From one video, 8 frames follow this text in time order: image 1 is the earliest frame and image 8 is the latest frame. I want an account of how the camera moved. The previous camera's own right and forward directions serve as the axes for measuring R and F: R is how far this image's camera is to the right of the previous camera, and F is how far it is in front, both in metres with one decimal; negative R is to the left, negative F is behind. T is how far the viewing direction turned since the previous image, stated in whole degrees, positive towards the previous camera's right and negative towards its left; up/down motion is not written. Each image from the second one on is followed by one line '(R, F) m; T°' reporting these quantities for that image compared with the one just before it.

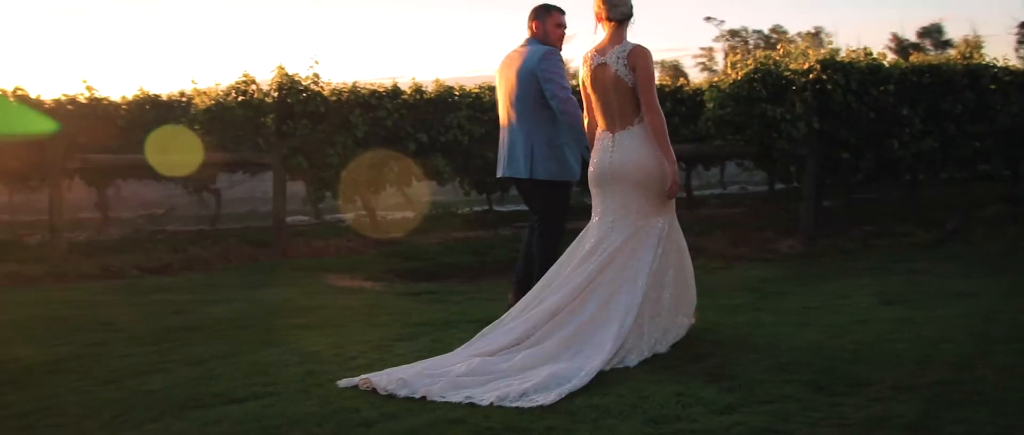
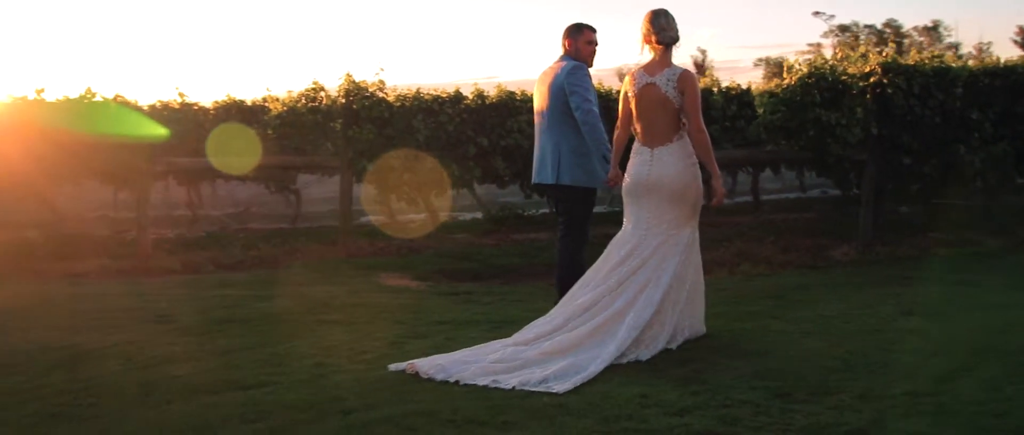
(+0.6, -0.2) m; -7°
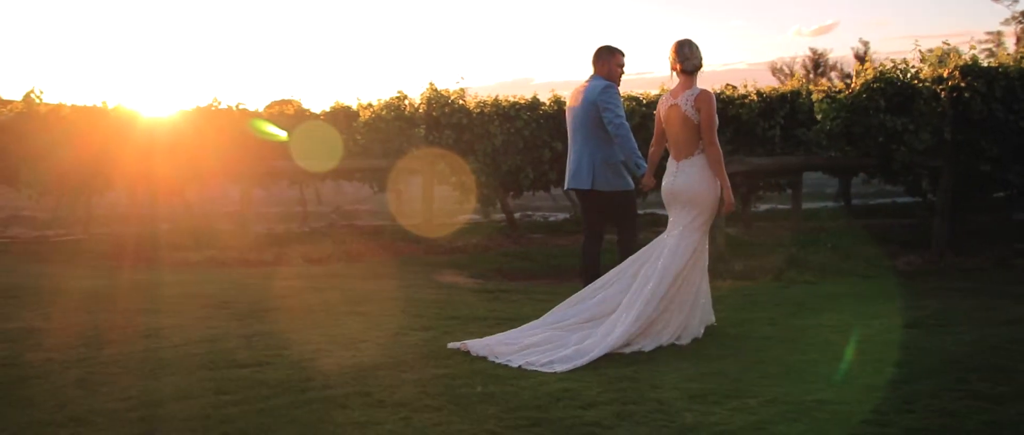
(+1.1, -0.4) m; -10°
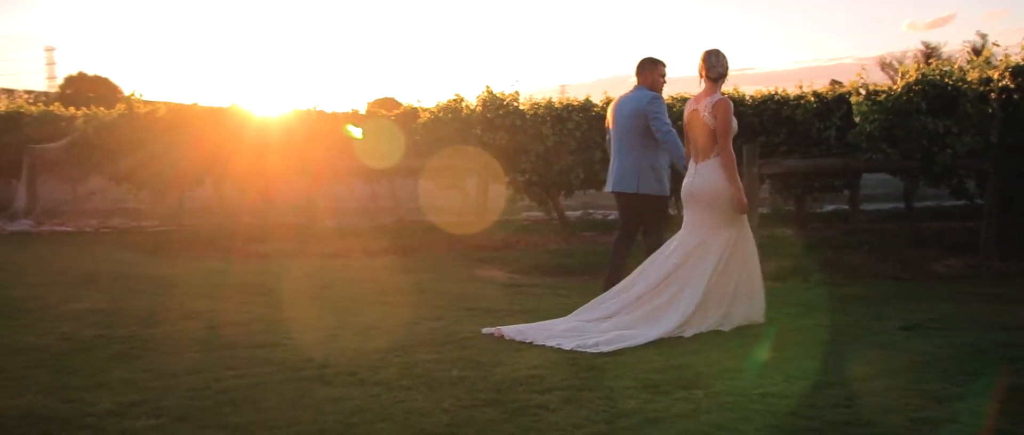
(+0.7, -0.4) m; -6°
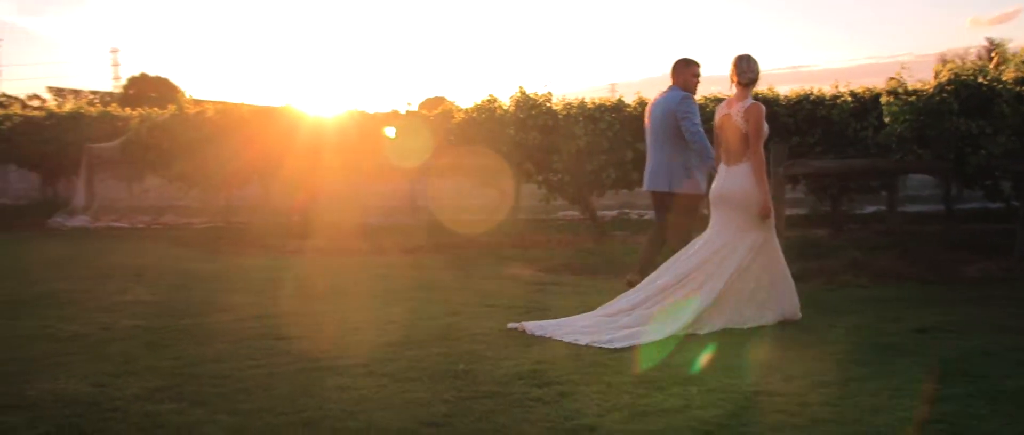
(+0.3, -0.2) m; -3°
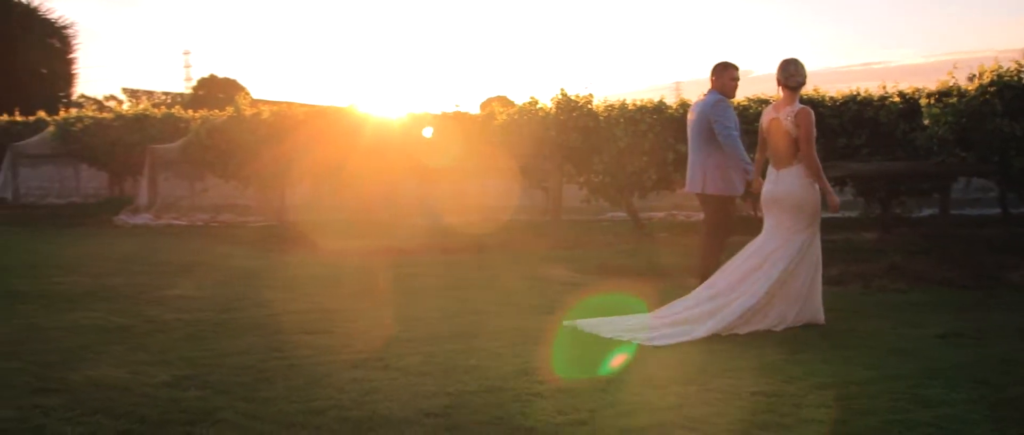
(+0.3, -0.2) m; -4°
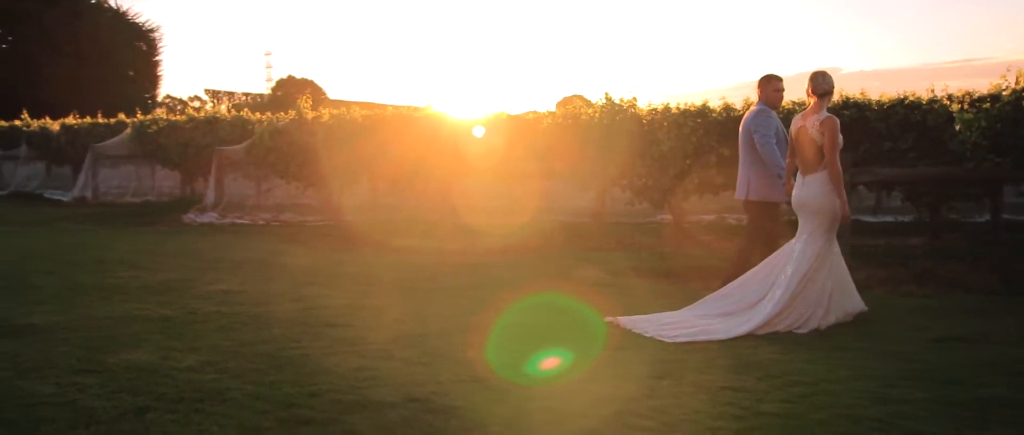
(+0.5, -0.3) m; -5°
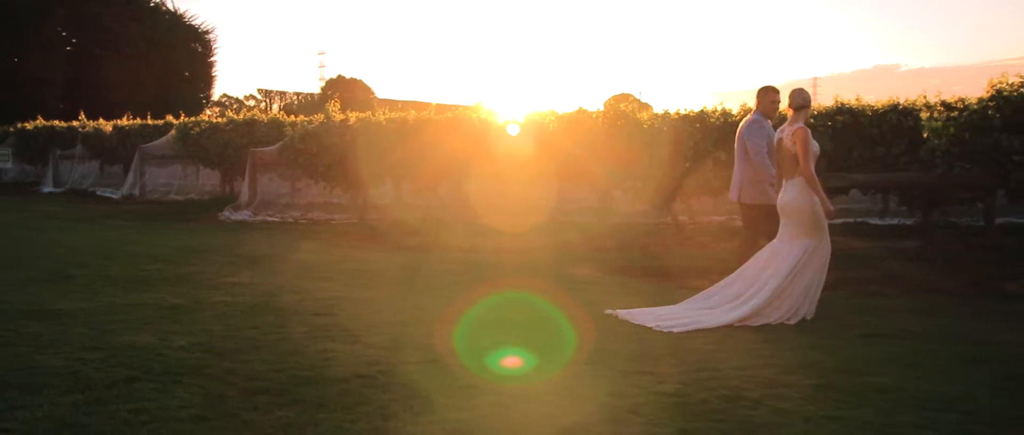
(+0.7, -0.7) m; -3°
